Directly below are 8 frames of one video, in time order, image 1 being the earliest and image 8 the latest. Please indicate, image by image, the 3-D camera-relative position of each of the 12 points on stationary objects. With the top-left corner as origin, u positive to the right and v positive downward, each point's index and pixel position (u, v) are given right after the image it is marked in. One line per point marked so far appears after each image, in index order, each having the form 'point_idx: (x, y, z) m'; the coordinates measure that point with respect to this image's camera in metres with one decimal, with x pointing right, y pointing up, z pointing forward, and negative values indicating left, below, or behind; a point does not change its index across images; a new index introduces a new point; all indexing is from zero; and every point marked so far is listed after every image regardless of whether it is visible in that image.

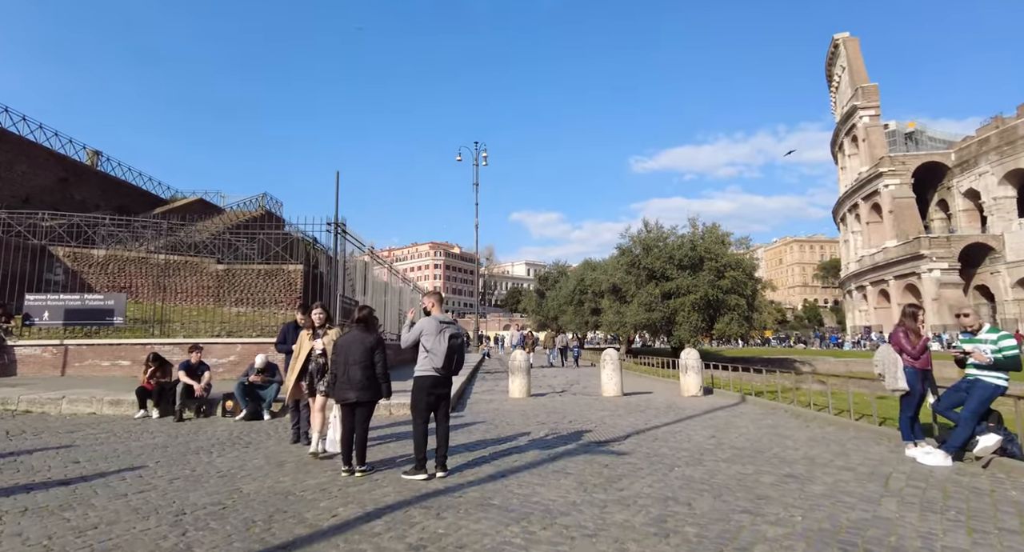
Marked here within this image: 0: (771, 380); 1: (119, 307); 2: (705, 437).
0: (+7.0, -2.9, +15.1) m
1: (-9.5, -0.7, +13.0) m
2: (+2.4, -2.0, +6.7) m
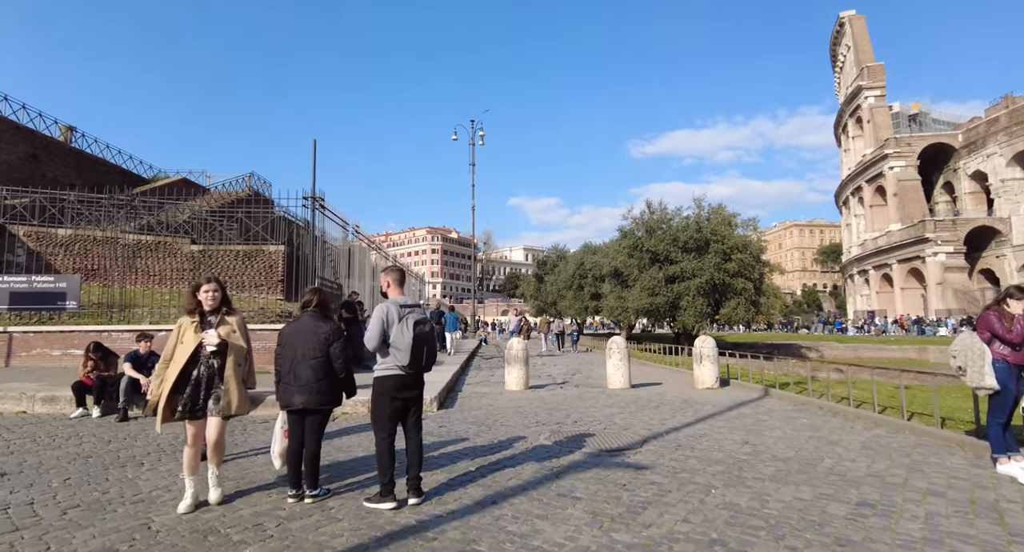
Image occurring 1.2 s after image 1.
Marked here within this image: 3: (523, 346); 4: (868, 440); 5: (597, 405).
0: (+7.0, -2.4, +14.0) m
1: (-9.6, -0.3, +11.8) m
2: (+2.3, -1.7, +5.6) m
3: (+0.2, -1.4, +10.5) m
4: (+3.7, -1.7, +5.6) m
5: (+1.3, -2.0, +8.4) m
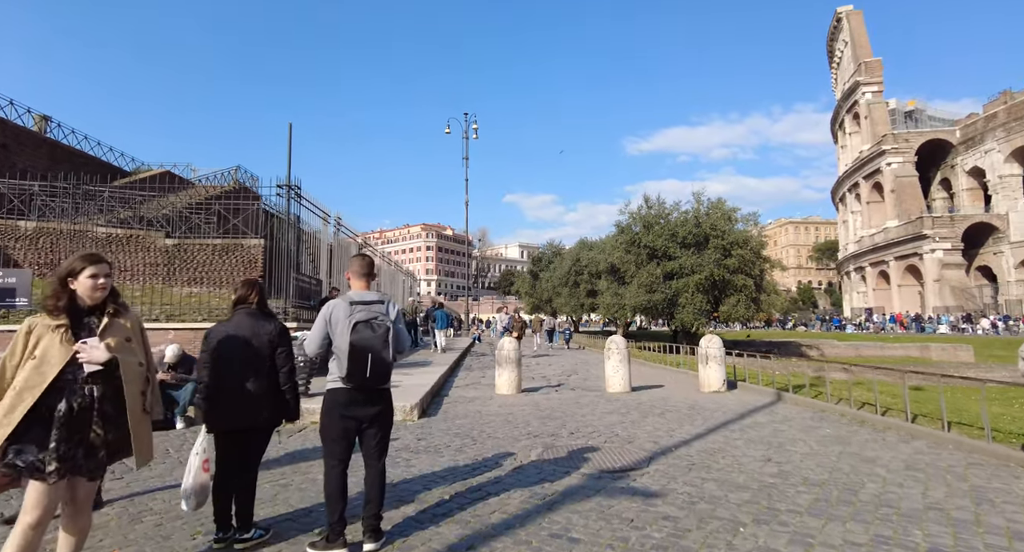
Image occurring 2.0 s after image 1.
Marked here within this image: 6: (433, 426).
0: (+6.8, -2.3, +13.3) m
1: (-9.8, -0.2, +10.9) m
2: (+2.2, -1.7, +4.9) m
3: (+0.1, -1.3, +9.7) m
4: (+3.5, -1.6, +4.8) m
5: (+1.2, -1.9, +7.7) m
6: (-1.0, -1.9, +6.8) m
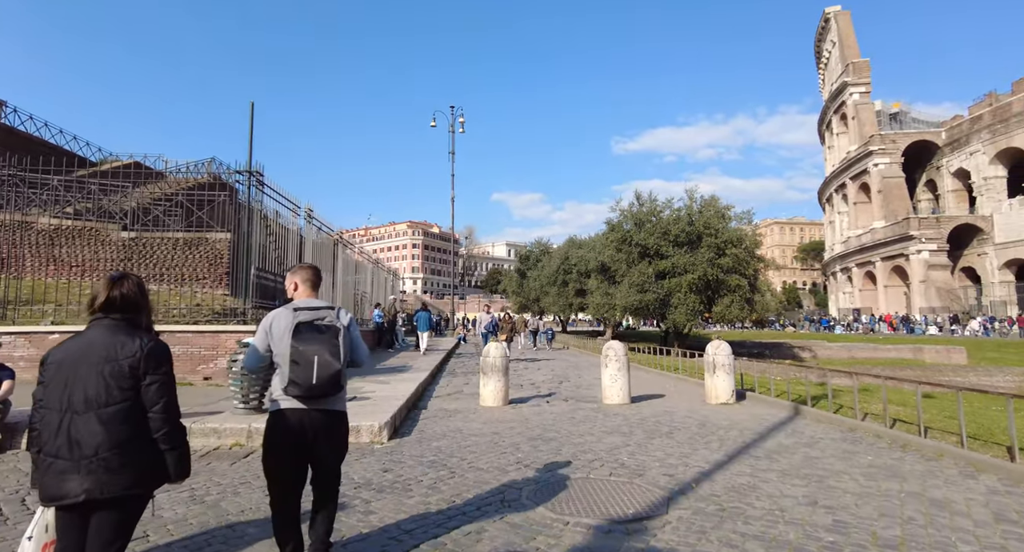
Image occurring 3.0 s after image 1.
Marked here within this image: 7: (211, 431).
0: (+6.5, -2.3, +12.4) m
1: (-10.0, -0.1, +9.7) m
2: (+2.1, -1.7, +3.9) m
3: (-0.1, -1.3, +8.7) m
4: (+3.4, -1.6, +3.9) m
5: (+1.0, -1.9, +6.7) m
6: (-1.1, -1.9, +5.8) m
7: (-3.3, -1.7, +5.9) m
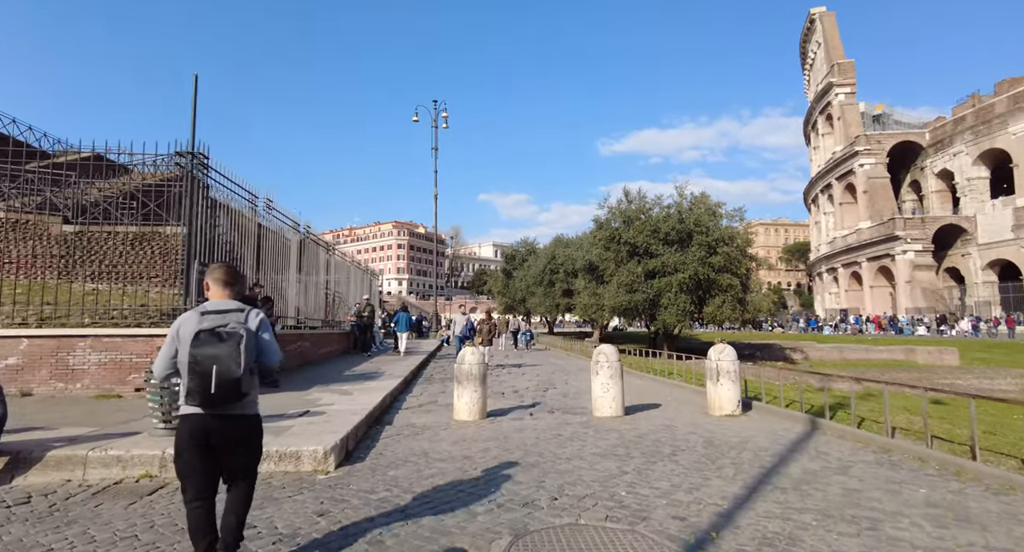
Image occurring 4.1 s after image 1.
0: (+6.1, -2.3, +11.6) m
1: (-10.3, -0.1, +8.4) m
2: (+1.9, -1.6, +2.9) m
3: (-0.4, -1.2, +7.7) m
4: (+3.3, -1.5, +3.0) m
5: (+0.7, -1.8, +5.7) m
6: (-1.4, -1.8, +4.7) m
7: (-3.5, -1.6, +4.8) m
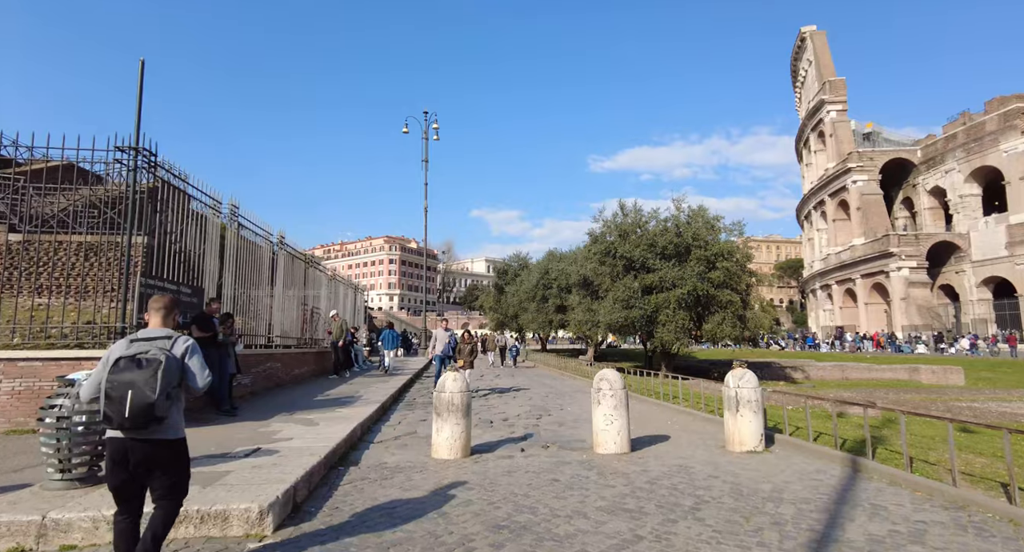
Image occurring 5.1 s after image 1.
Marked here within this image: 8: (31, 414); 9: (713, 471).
0: (+5.9, -2.6, +10.5) m
1: (-10.5, -0.2, +7.2) m
2: (+1.8, -1.6, +1.9) m
3: (-0.6, -1.4, +6.6) m
4: (+3.2, -1.6, +1.9) m
5: (+0.6, -2.0, +4.6) m
6: (-1.5, -1.9, +3.6) m
7: (-3.6, -1.7, +3.6) m
8: (-5.8, -1.6, +6.5) m
9: (+2.2, -2.1, +5.8) m
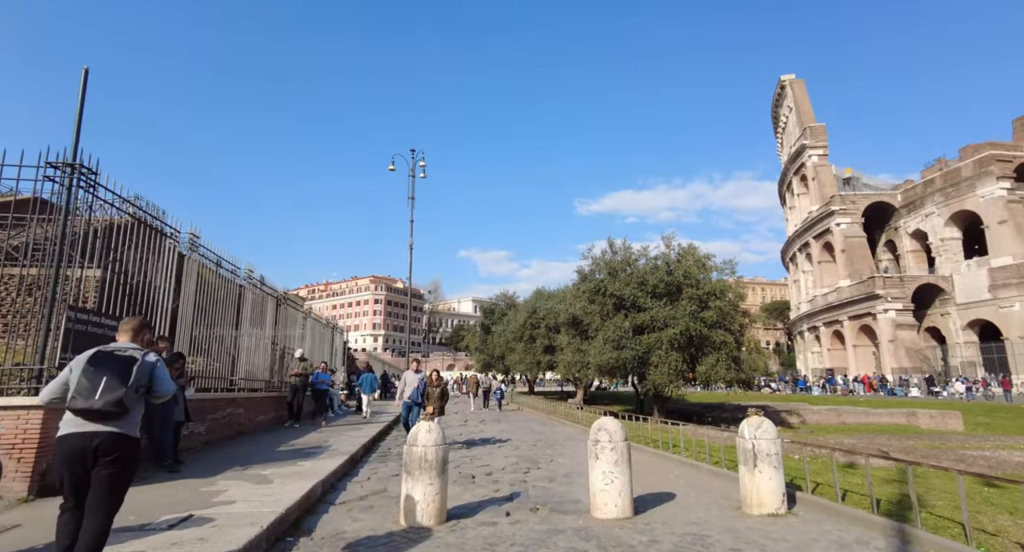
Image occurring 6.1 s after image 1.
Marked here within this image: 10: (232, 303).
0: (+5.6, -3.2, +9.6) m
1: (-10.6, -0.5, +6.1) m
2: (+1.8, -1.6, +1.0) m
3: (-0.7, -1.7, +5.7) m
4: (+3.1, -1.6, +1.1) m
5: (+0.5, -2.2, +3.6) m
6: (-1.6, -2.0, +2.6) m
7: (-3.7, -1.8, +2.6) m
8: (-5.9, -1.9, +5.5) m
9: (+2.0, -2.4, +4.9) m
10: (-6.7, -0.5, +13.3) m
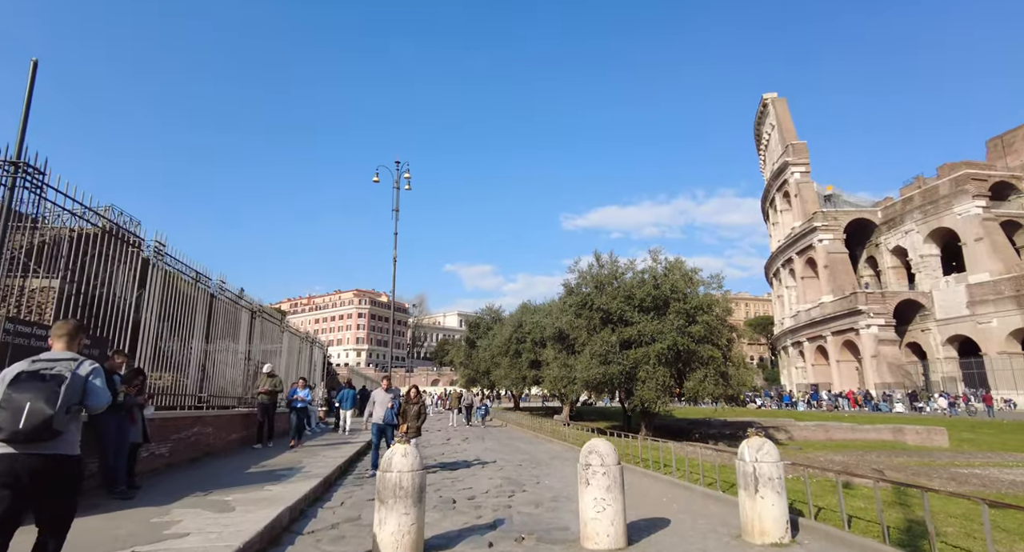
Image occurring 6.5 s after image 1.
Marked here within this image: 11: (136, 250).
0: (+5.3, -3.5, +9.3) m
1: (-10.8, -0.6, +5.4) m
2: (+1.8, -1.6, +0.6) m
3: (-0.9, -1.8, +5.2) m
4: (+3.1, -1.6, +0.7) m
5: (+0.4, -2.2, +3.2) m
6: (-1.7, -2.0, +2.1) m
7: (-3.8, -1.8, +2.1) m
8: (-6.1, -2.0, +4.8) m
9: (+1.9, -2.5, +4.5) m
10: (-7.1, -0.8, +12.7) m
11: (-7.0, +0.1, +10.2) m
